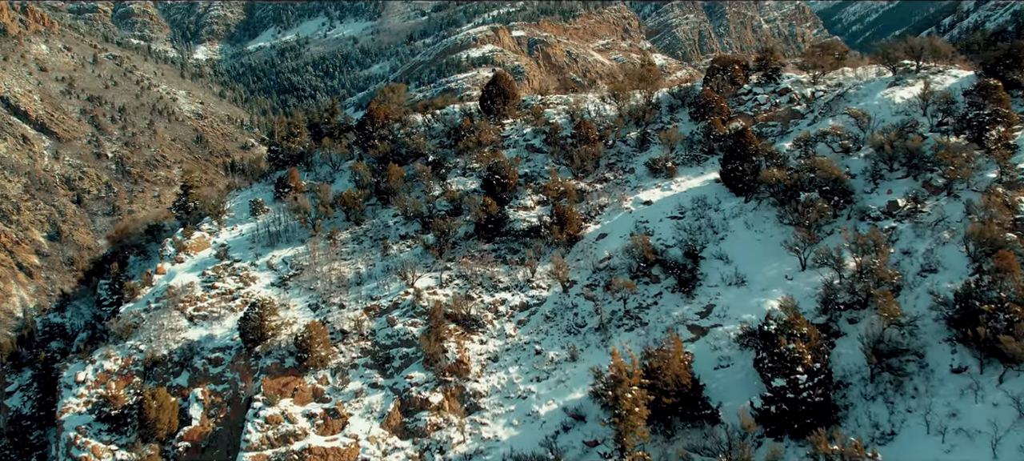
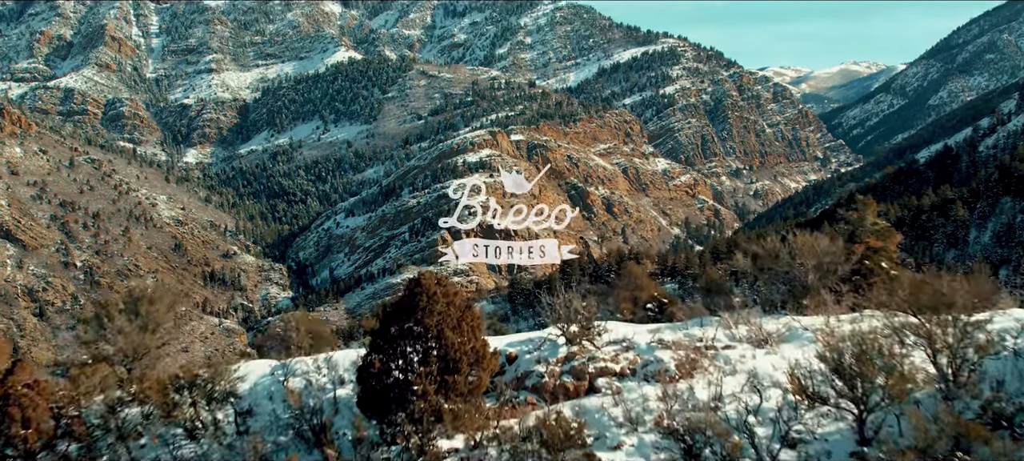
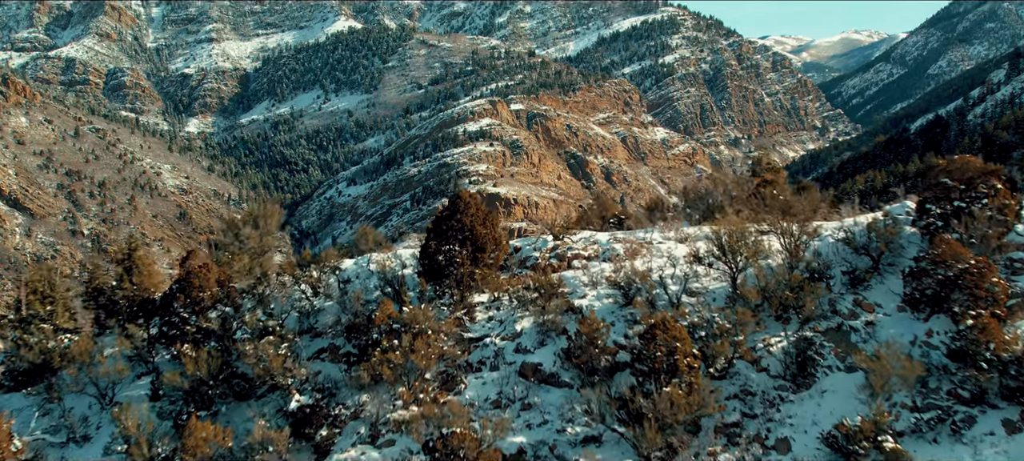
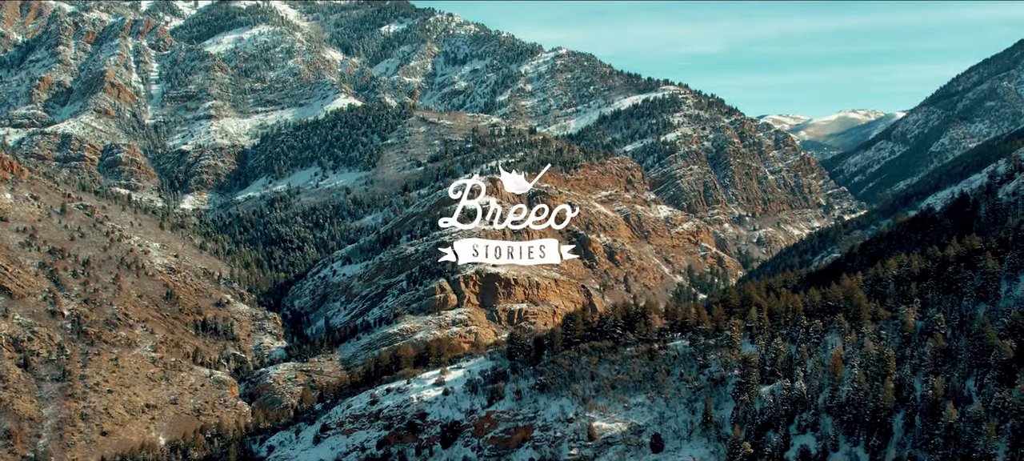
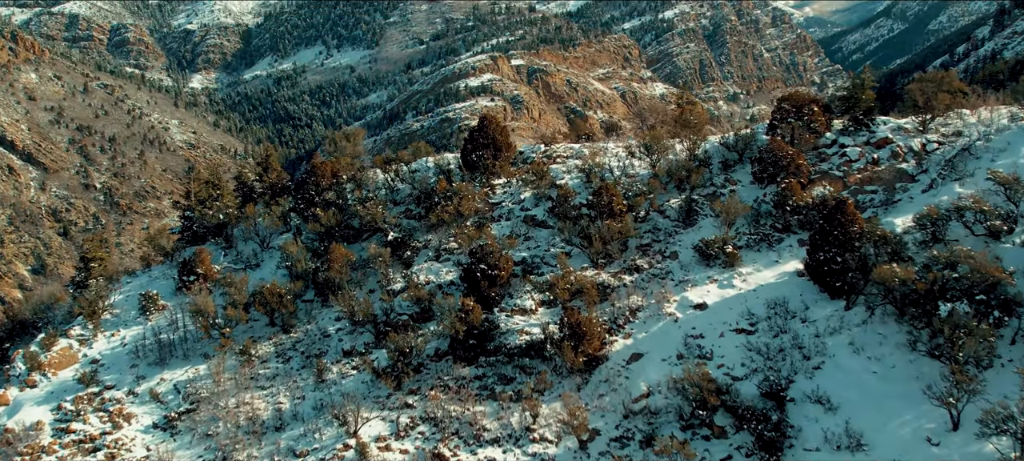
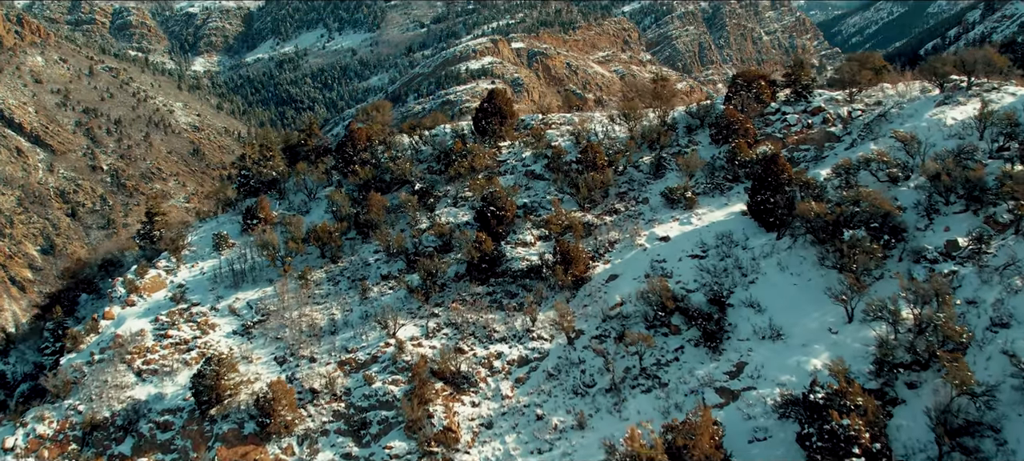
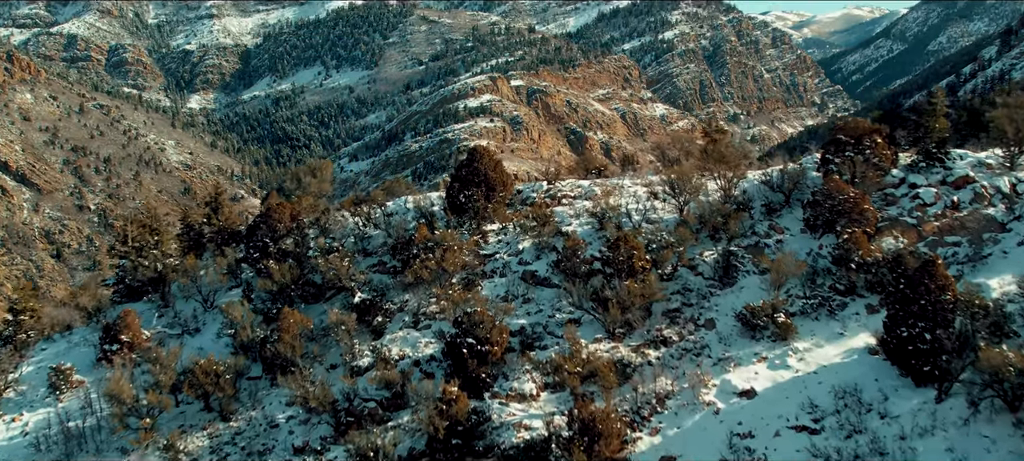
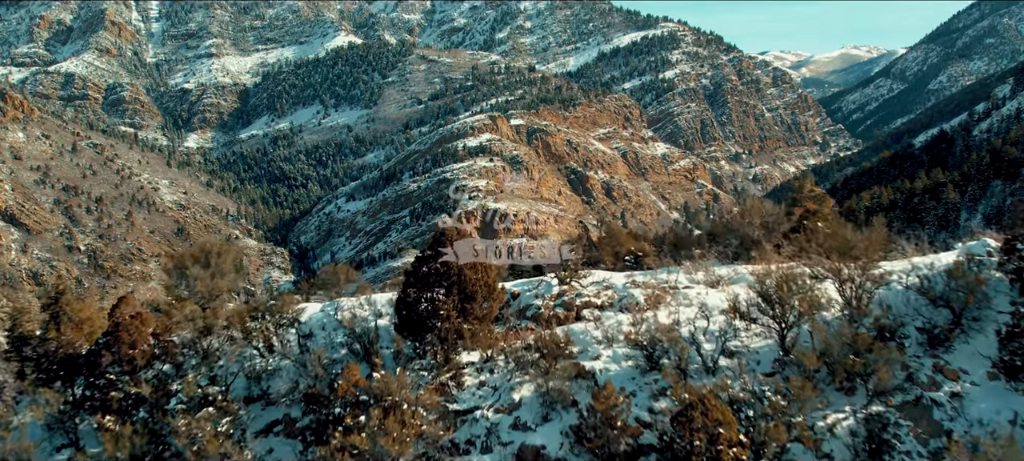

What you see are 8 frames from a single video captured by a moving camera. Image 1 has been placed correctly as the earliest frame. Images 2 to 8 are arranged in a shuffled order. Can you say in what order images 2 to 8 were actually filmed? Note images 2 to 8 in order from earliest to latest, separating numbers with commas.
6, 5, 7, 3, 8, 2, 4
